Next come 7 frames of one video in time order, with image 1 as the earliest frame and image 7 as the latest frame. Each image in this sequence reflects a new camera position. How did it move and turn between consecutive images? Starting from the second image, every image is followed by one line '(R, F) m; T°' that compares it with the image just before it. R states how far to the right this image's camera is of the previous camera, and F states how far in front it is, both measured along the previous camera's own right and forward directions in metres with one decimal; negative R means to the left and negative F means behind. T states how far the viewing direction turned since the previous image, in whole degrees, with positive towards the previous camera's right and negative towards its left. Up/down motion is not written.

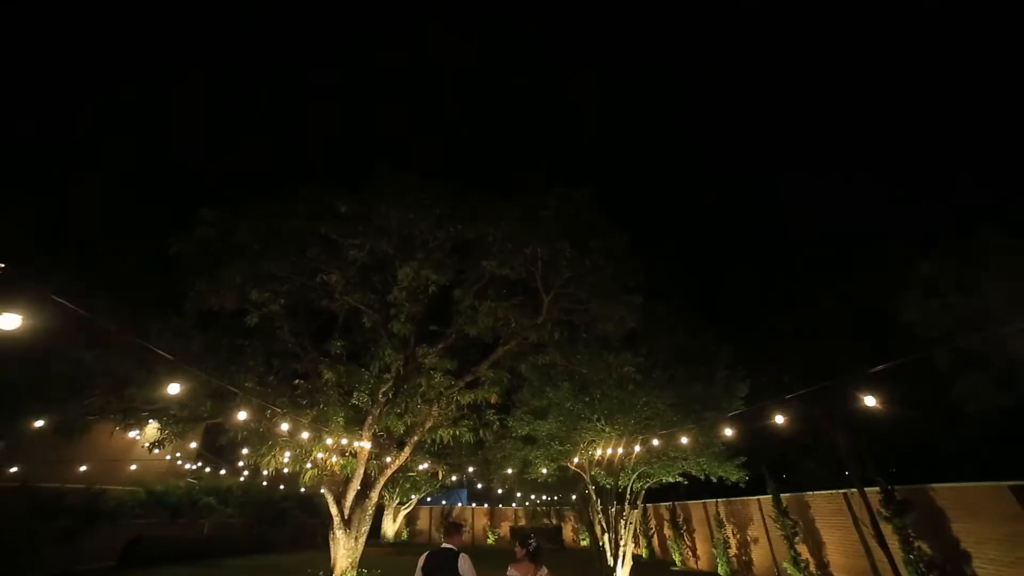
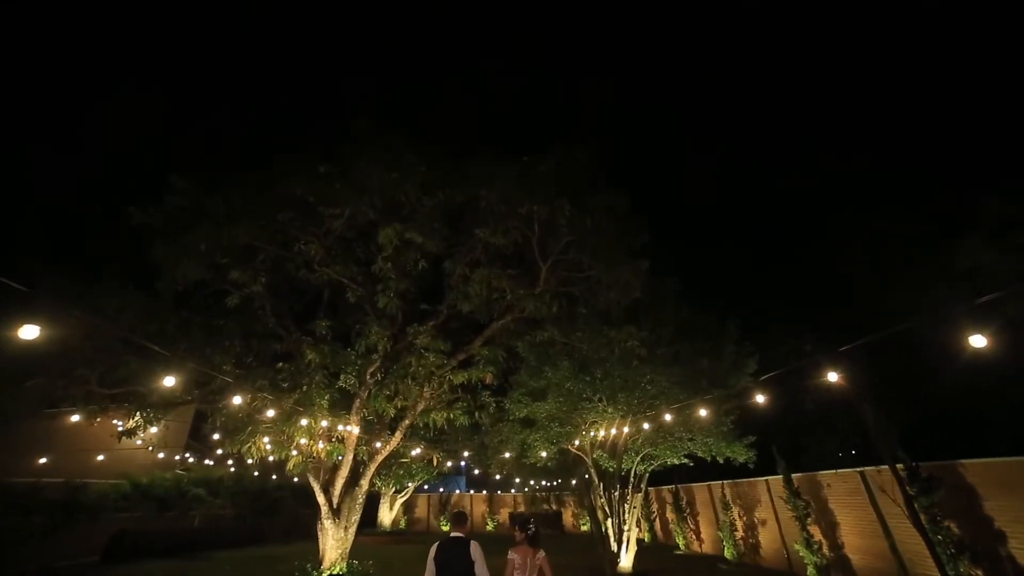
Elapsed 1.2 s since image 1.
(0.0, +0.9) m; 0°
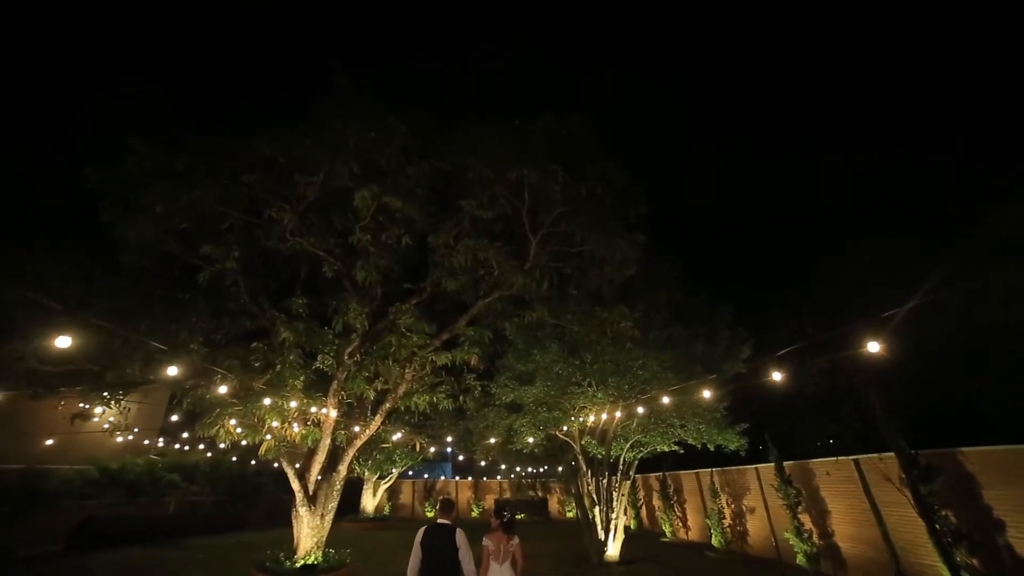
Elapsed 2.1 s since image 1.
(0.0, +0.6) m; +1°
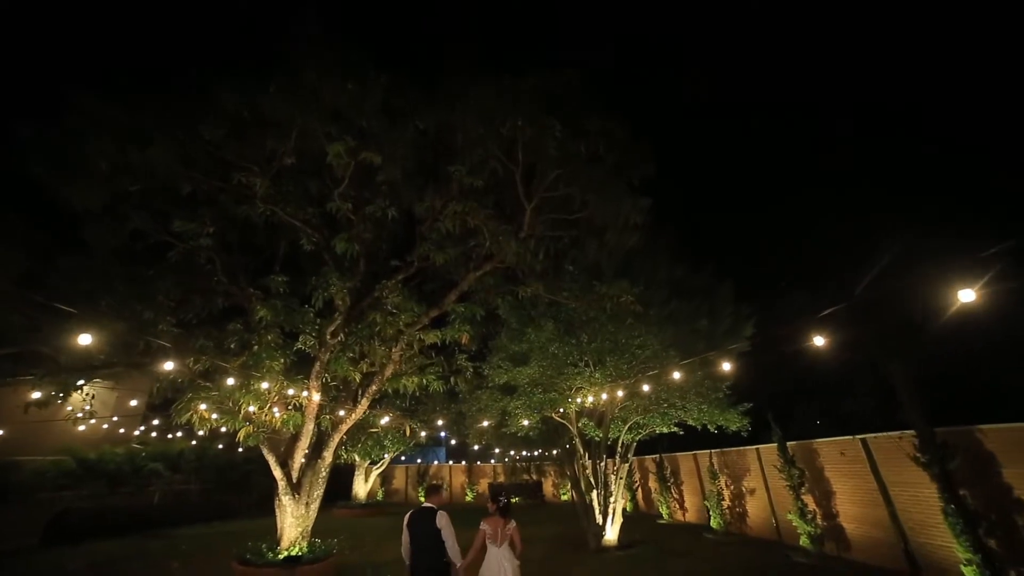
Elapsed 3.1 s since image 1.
(0.0, +0.7) m; +1°
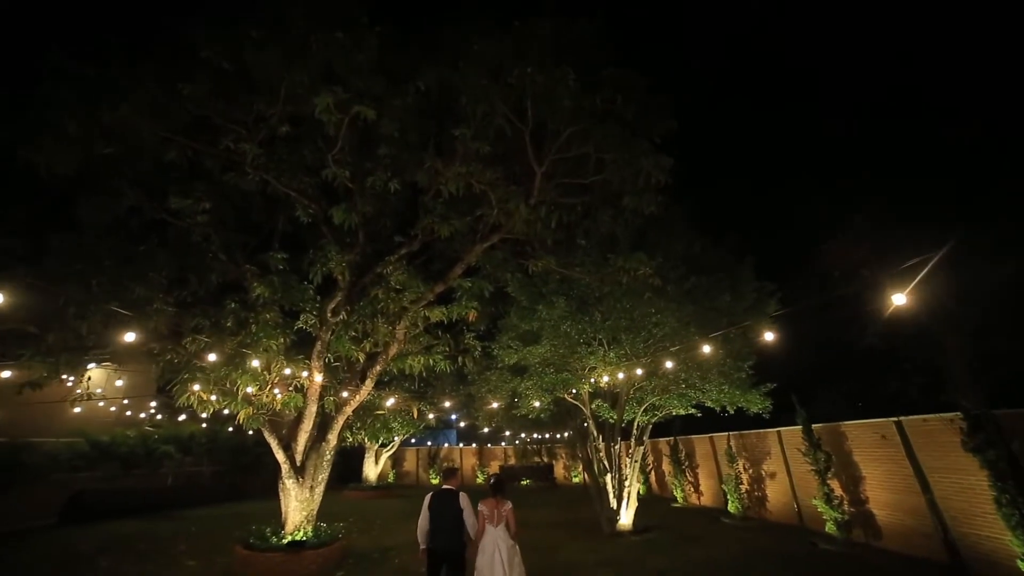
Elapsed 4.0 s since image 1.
(0.0, +0.6) m; -1°
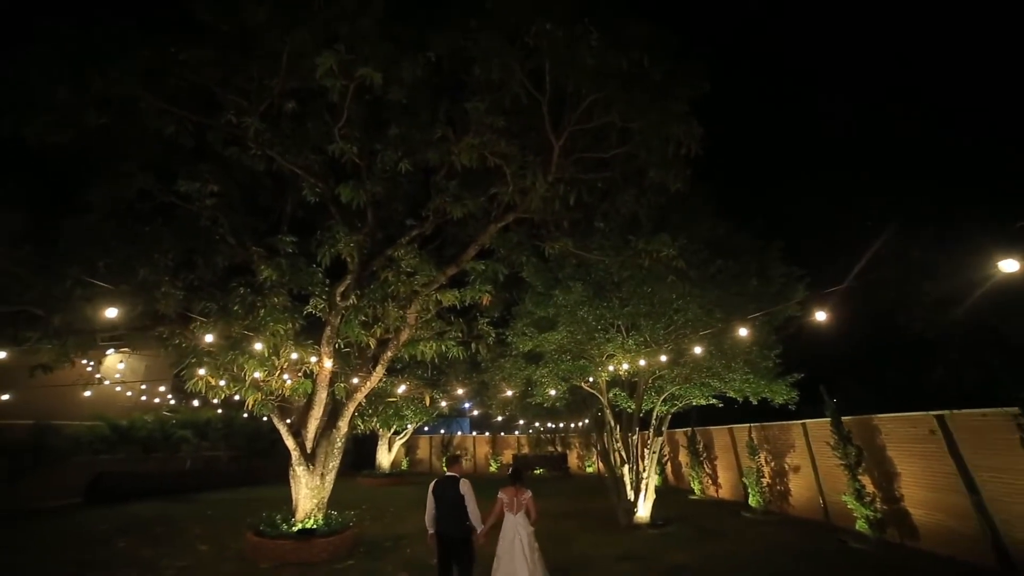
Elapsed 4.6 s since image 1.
(0.0, +0.4) m; -2°
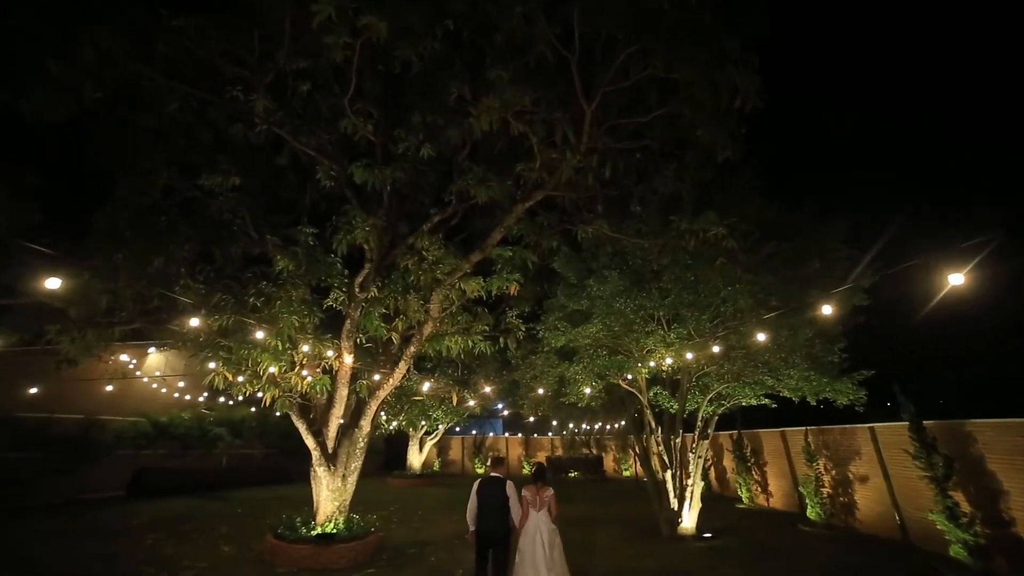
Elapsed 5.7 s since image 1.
(+0.1, +0.8) m; -4°
